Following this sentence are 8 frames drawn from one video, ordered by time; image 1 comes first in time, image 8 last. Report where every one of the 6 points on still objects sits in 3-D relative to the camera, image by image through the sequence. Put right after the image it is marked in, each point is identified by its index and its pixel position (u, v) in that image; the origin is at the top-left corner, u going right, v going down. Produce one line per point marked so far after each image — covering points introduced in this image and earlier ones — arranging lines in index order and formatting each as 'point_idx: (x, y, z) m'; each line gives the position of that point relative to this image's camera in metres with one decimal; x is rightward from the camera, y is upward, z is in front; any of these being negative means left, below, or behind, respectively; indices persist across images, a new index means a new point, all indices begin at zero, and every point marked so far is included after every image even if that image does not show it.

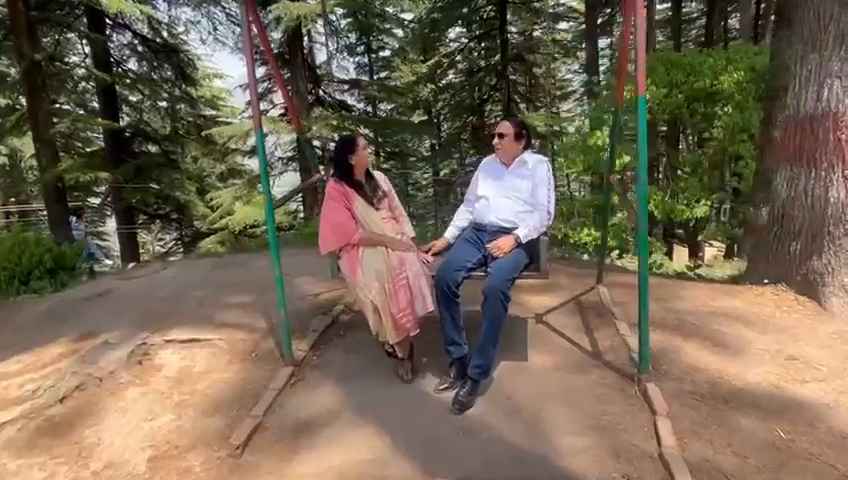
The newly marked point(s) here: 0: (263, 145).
0: (-1.2, +0.7, +3.5) m
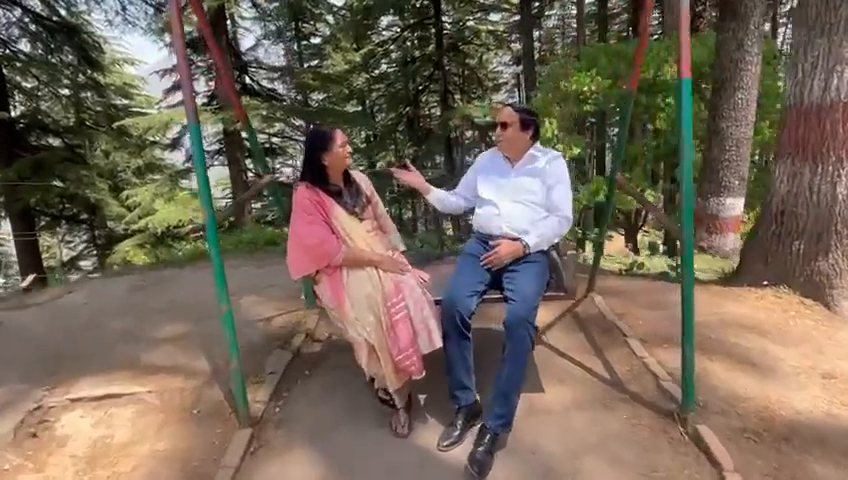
0: (-1.2, +0.6, +2.7) m
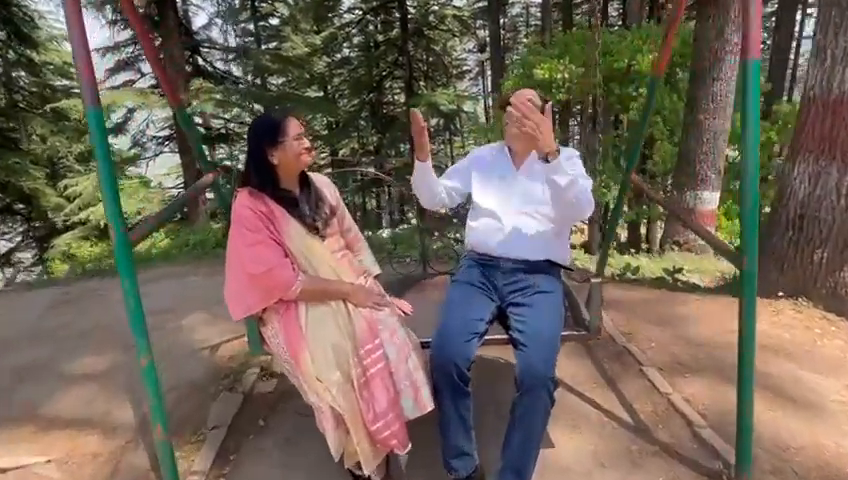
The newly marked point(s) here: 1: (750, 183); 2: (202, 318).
0: (-1.3, +0.4, +1.9) m
1: (+1.3, +0.2, +2.0) m
2: (-1.9, -0.7, +4.1) m
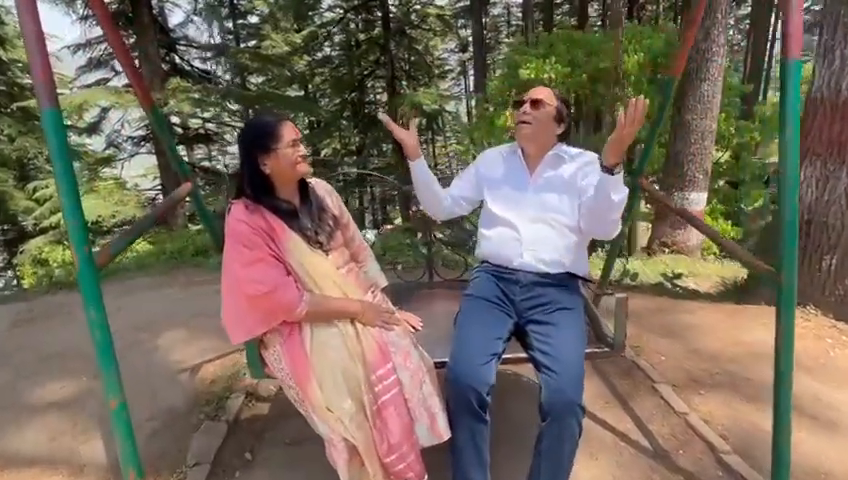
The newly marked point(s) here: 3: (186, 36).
0: (-1.3, +0.4, +1.6) m
1: (+1.4, +0.2, +1.8) m
2: (-1.9, -0.8, +3.8) m
3: (-5.2, +4.5, +10.4) m
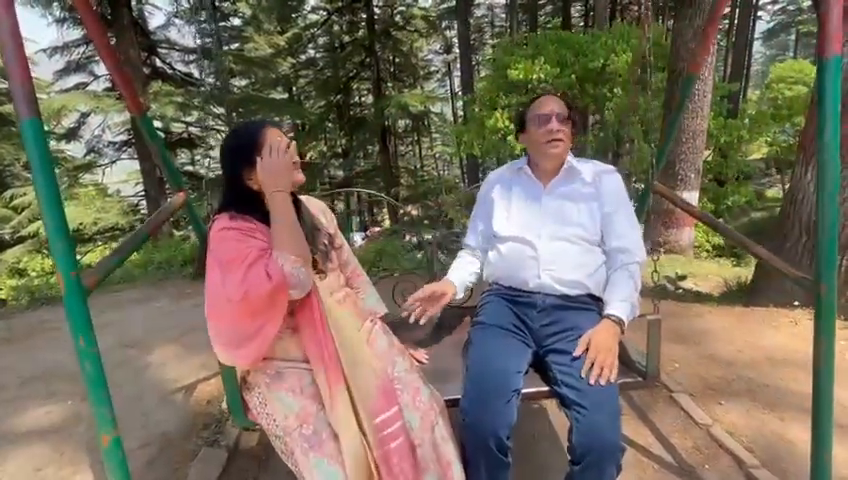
0: (-1.2, +0.3, +1.5) m
1: (+1.4, +0.1, +1.7) m
2: (-1.9, -0.8, +3.6) m
3: (-5.4, +4.3, +10.1) m
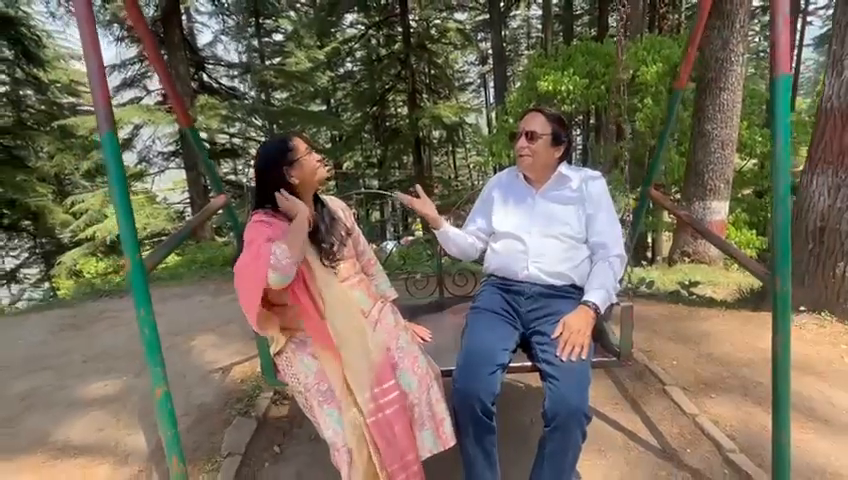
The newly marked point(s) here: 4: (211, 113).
0: (-1.2, +0.3, +1.9) m
1: (+1.4, +0.2, +1.9) m
2: (-1.8, -0.8, +4.0) m
3: (-4.8, +4.2, +10.9) m
4: (-4.2, +2.5, +9.5) m
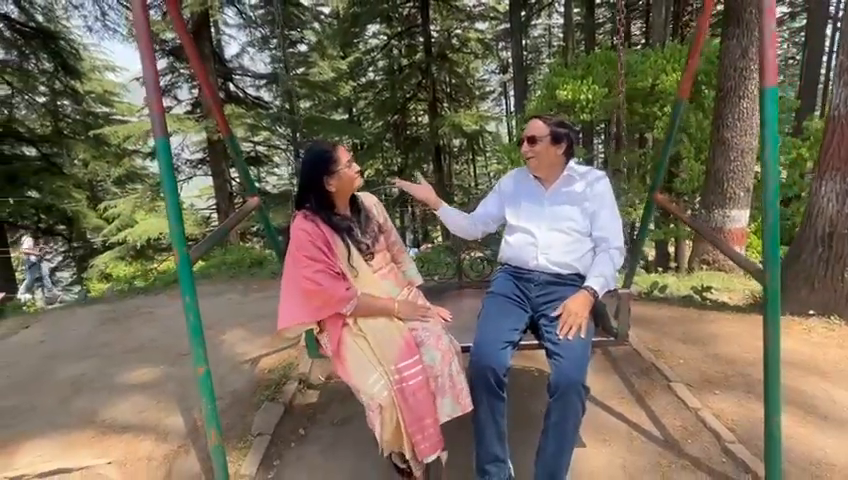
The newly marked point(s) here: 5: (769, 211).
0: (-1.1, +0.4, +2.1) m
1: (+1.5, +0.2, +2.0) m
2: (-1.6, -0.8, +4.3) m
3: (-4.3, +4.1, +11.3) m
4: (-3.8, +2.4, +9.9) m
5: (+1.5, +0.1, +2.0) m
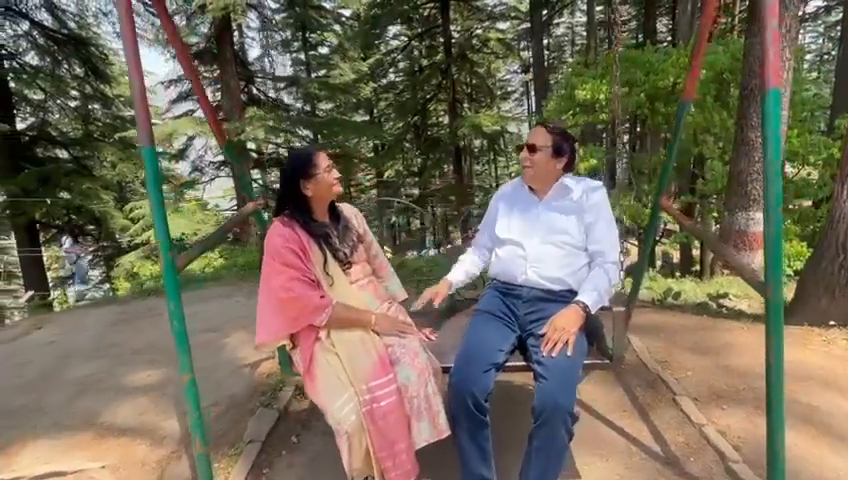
0: (-1.2, +0.3, +2.1) m
1: (+1.4, +0.1, +1.9) m
2: (-1.6, -0.9, +4.3) m
3: (-3.9, +4.1, +11.5) m
4: (-3.5, +2.4, +10.0) m
5: (+1.4, +0.1, +1.9) m
